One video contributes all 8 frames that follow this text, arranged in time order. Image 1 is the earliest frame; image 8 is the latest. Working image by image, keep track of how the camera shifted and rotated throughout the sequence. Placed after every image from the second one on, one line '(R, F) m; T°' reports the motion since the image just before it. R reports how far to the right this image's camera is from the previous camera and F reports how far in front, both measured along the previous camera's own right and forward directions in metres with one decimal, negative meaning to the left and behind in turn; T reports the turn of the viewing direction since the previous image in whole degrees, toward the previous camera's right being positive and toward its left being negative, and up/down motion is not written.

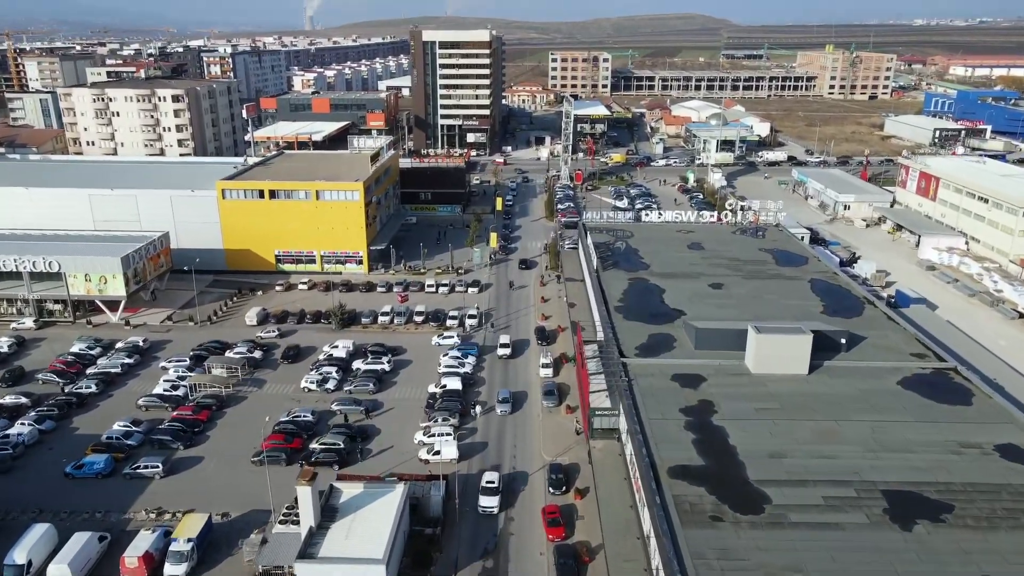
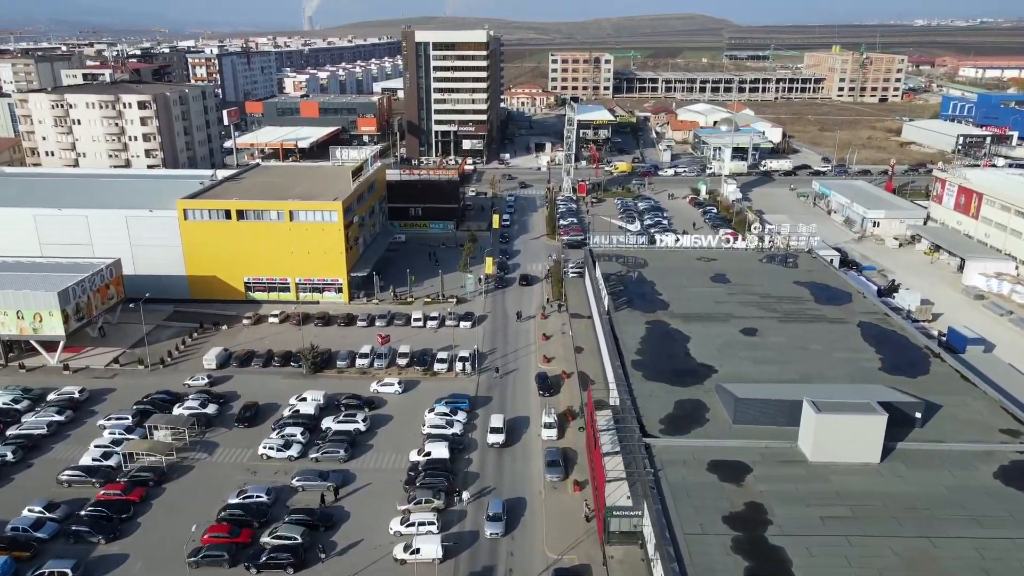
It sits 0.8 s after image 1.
(+0.1, +5.5) m; 0°
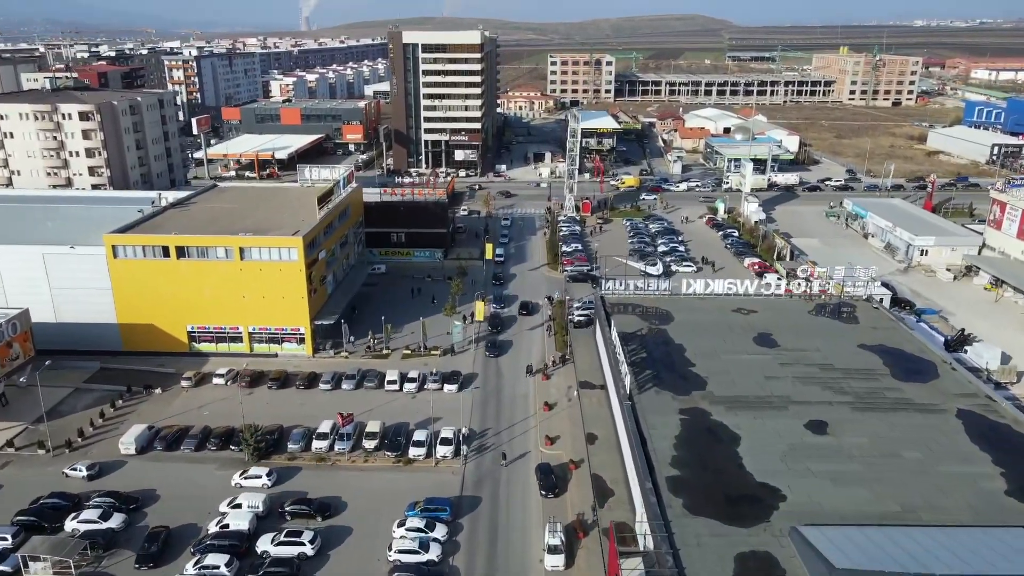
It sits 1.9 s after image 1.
(+0.2, +7.4) m; 0°
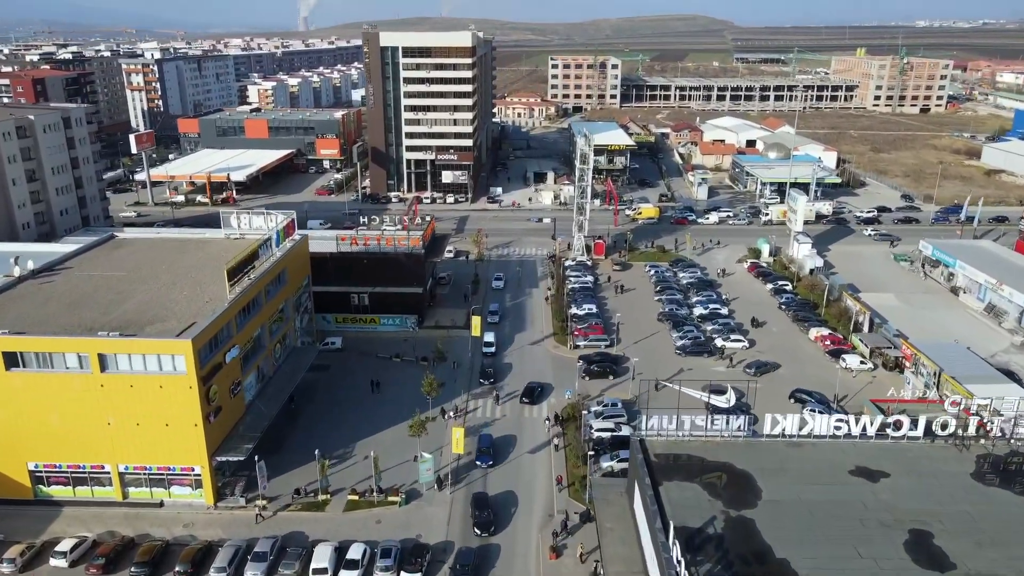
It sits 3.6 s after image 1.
(+0.2, +12.1) m; 0°
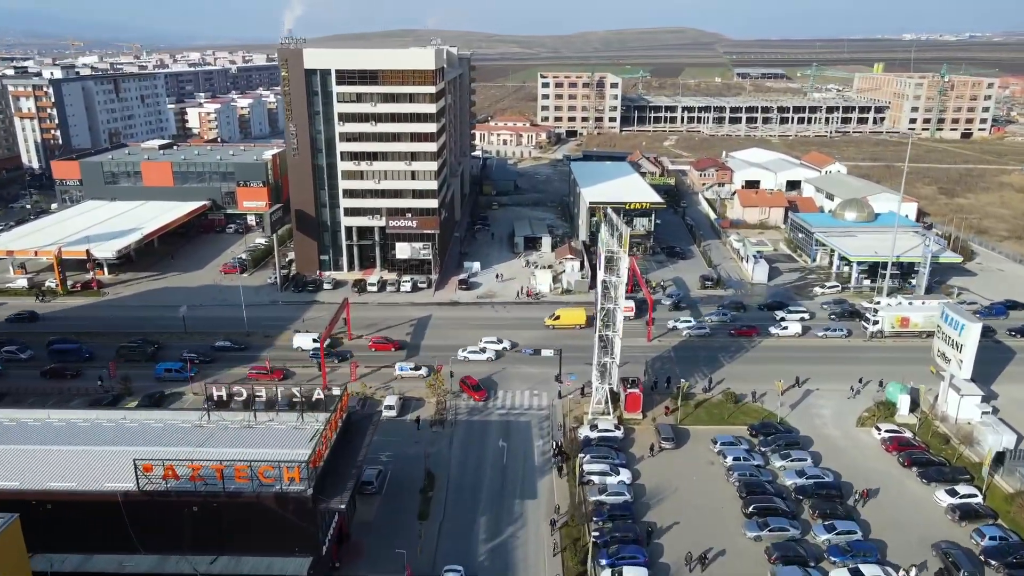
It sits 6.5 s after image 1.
(+0.4, +20.5) m; +1°
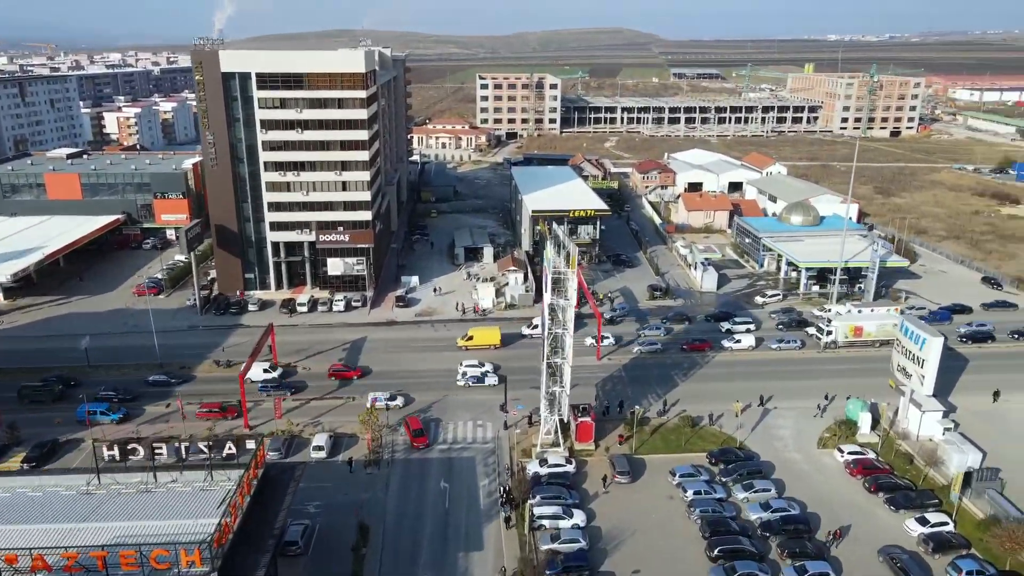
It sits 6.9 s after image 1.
(+0.2, +2.6) m; +4°
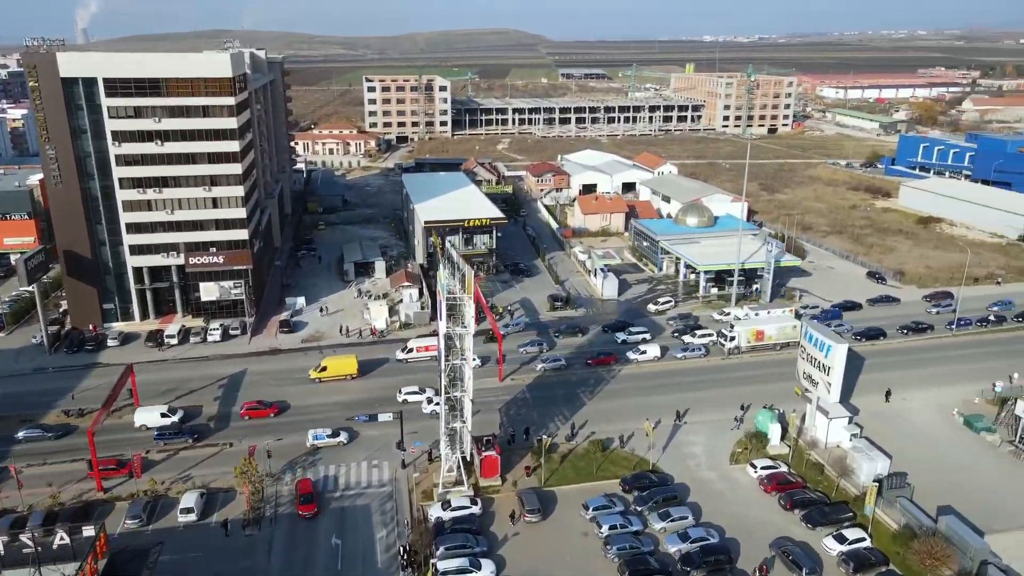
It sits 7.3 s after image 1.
(+0.3, +2.5) m; +8°
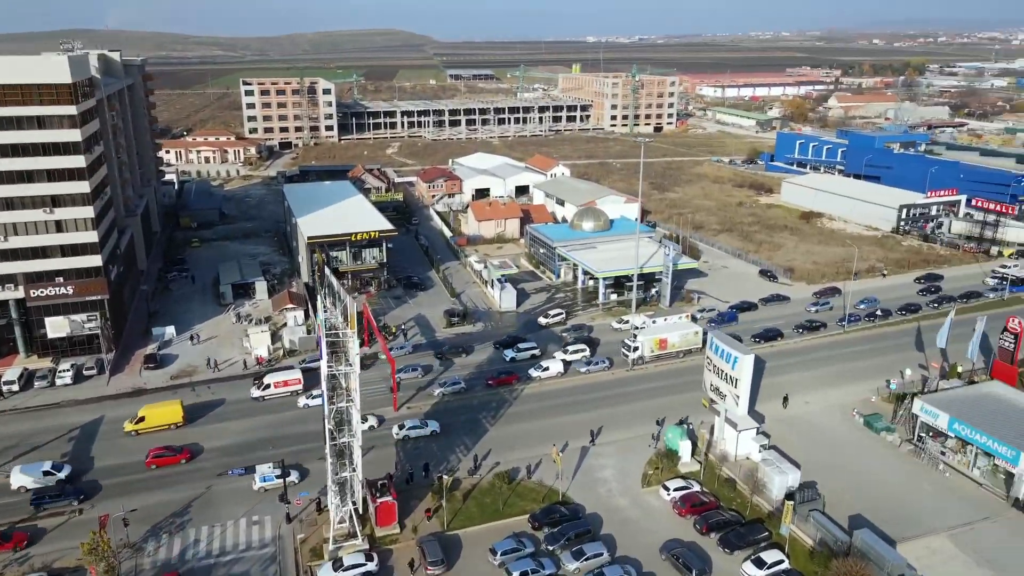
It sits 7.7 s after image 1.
(+0.3, +2.3) m; +8°
